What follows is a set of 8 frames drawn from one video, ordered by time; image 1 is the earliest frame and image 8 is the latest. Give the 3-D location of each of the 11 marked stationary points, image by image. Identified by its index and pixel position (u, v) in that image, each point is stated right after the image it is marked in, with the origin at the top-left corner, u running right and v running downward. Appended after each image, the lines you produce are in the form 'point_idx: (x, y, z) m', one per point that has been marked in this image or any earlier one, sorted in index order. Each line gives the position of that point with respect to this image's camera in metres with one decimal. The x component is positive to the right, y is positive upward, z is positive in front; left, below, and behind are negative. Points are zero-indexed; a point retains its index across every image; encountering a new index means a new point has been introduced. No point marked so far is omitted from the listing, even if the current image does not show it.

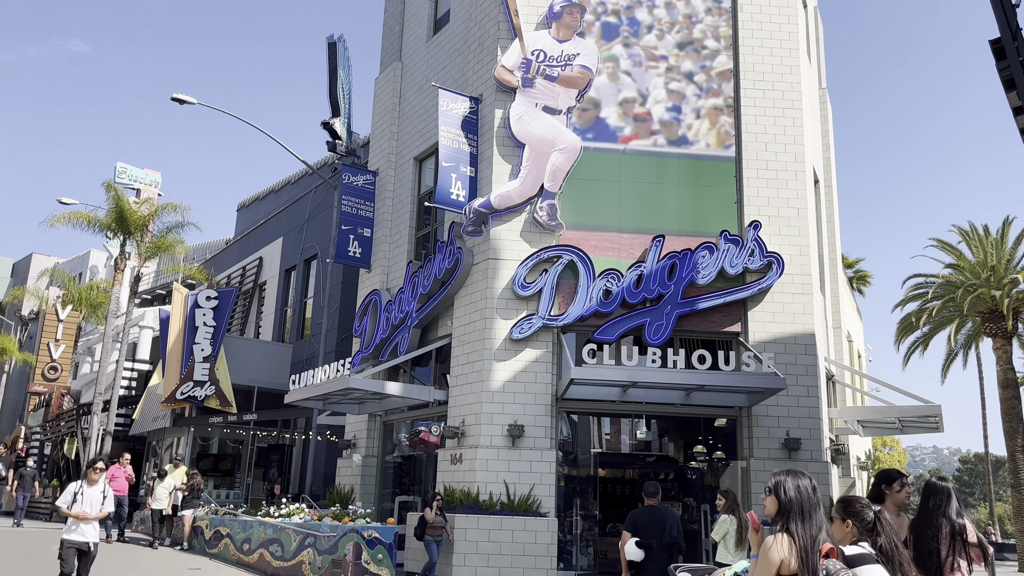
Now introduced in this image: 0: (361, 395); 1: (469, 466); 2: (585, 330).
0: (-3.5, -2.4, +18.9) m
1: (-0.9, -3.5, +16.4) m
2: (+1.5, -0.9, +17.3) m
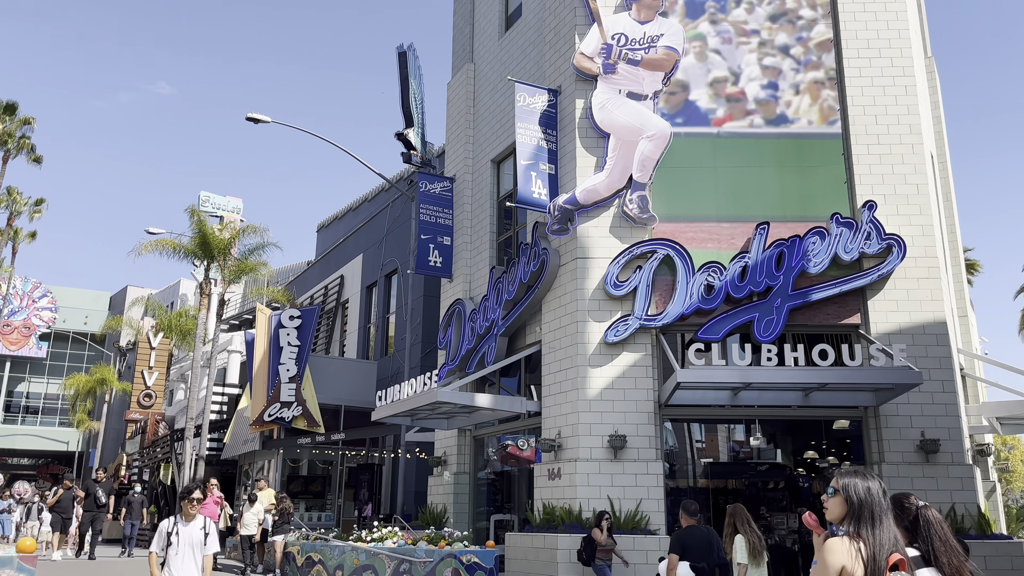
0: (-1.4, -2.6, +18.0) m
1: (+1.0, -3.6, +15.3) m
2: (+3.3, -0.8, +15.9) m
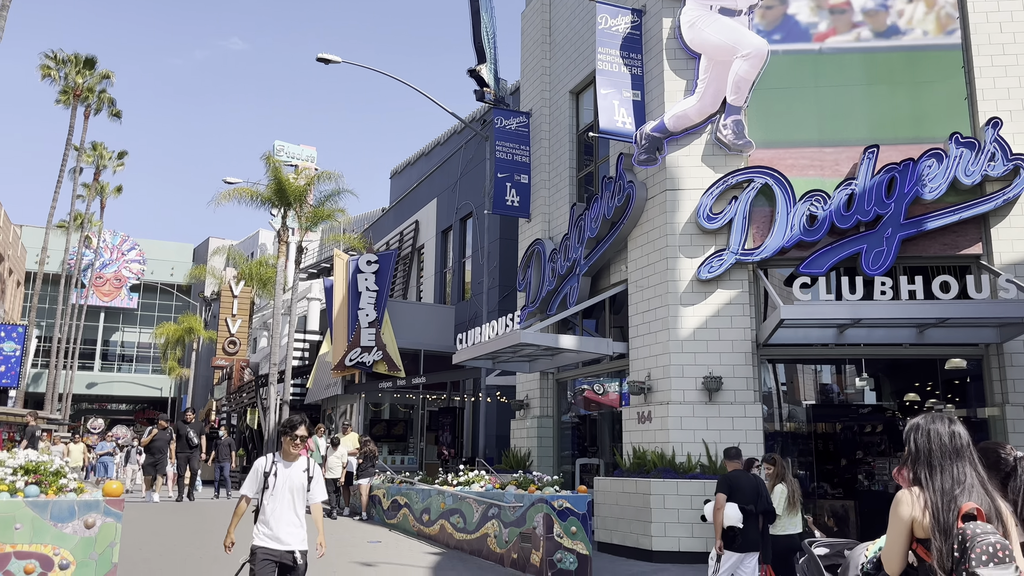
0: (+0.4, -1.3, +17.4) m
1: (+2.6, -2.4, +14.6) m
2: (+4.9, +0.4, +14.8) m
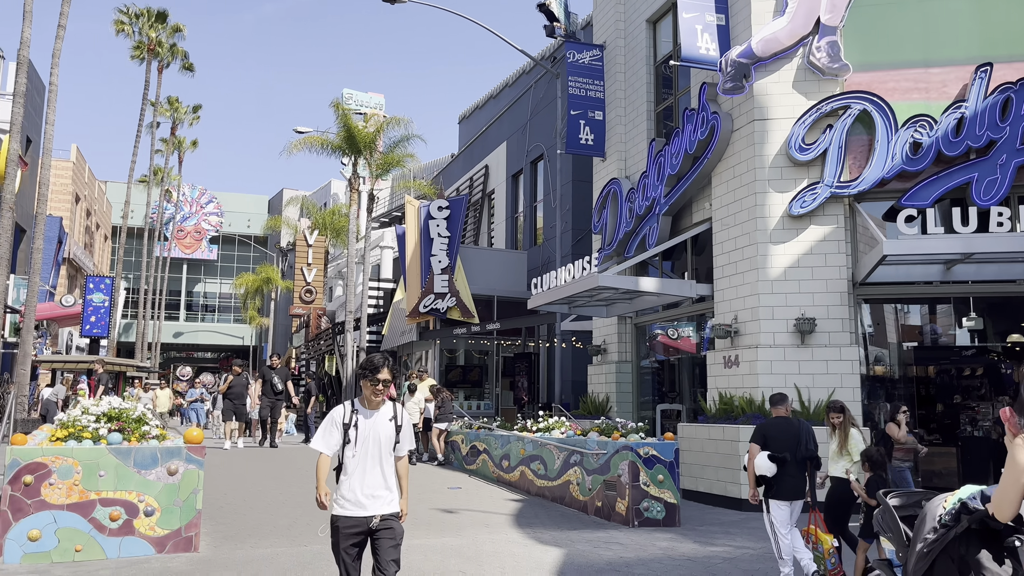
0: (+2.0, -0.1, +16.8) m
1: (+4.0, -1.4, +13.9) m
2: (+6.2, +1.5, +13.8) m
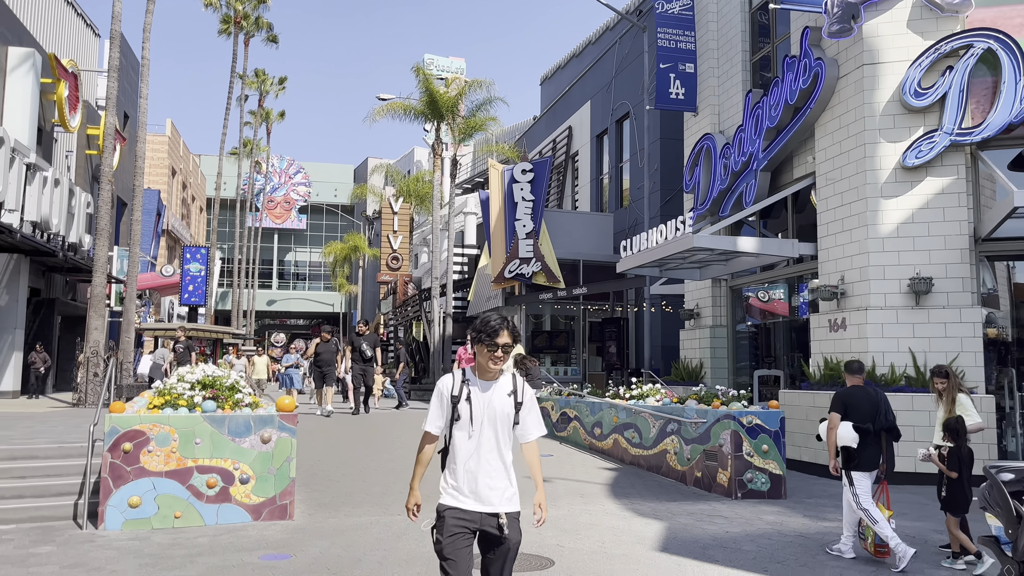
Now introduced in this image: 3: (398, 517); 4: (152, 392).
0: (+3.7, +0.6, +16.1) m
1: (+5.4, -0.7, +13.0) m
2: (+7.6, +2.2, +12.6) m
3: (-1.2, -2.3, +8.4) m
4: (-3.7, -1.1, +8.5) m
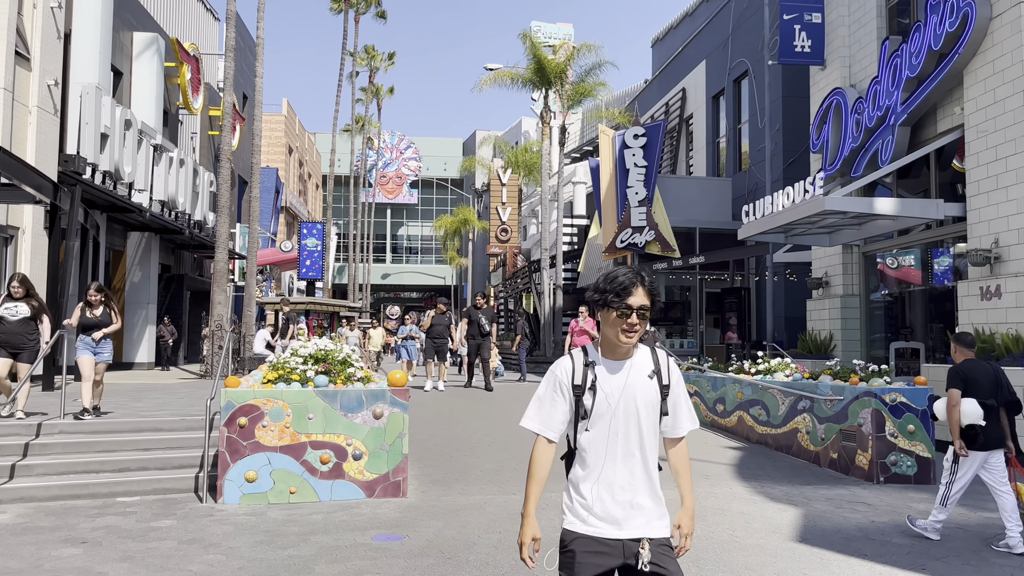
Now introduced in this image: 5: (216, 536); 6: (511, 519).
0: (+5.8, +1.2, +15.0) m
1: (+7.1, -0.2, +11.7) m
2: (+9.2, +2.7, +10.9) m
3: (0.0, -2.1, +8.1) m
4: (-2.5, -0.8, +8.5) m
5: (-2.3, -1.9, +6.4) m
6: (0.0, -2.0, +7.2) m
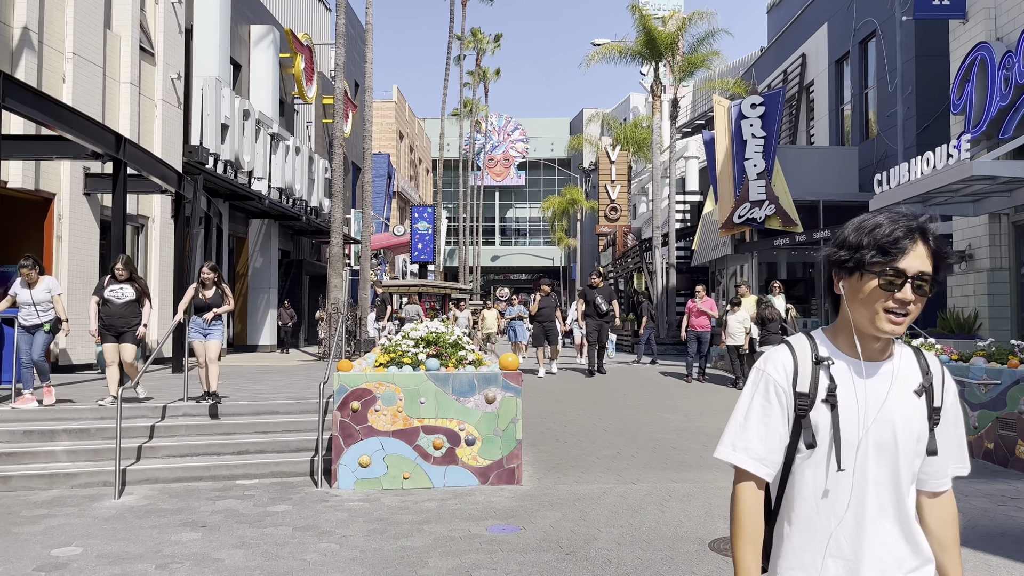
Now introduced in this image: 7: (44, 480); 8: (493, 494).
0: (+7.7, +1.7, +13.7) m
1: (+8.6, +0.2, +10.3) m
2: (+10.5, +3.1, +9.2) m
3: (+1.1, -1.8, +7.7) m
4: (-1.4, -0.6, +8.4) m
5: (-1.4, -1.8, +6.2) m
6: (+1.0, -1.8, +6.8) m
7: (-4.1, -1.7, +7.2) m
8: (-0.2, -1.8, +7.3) m
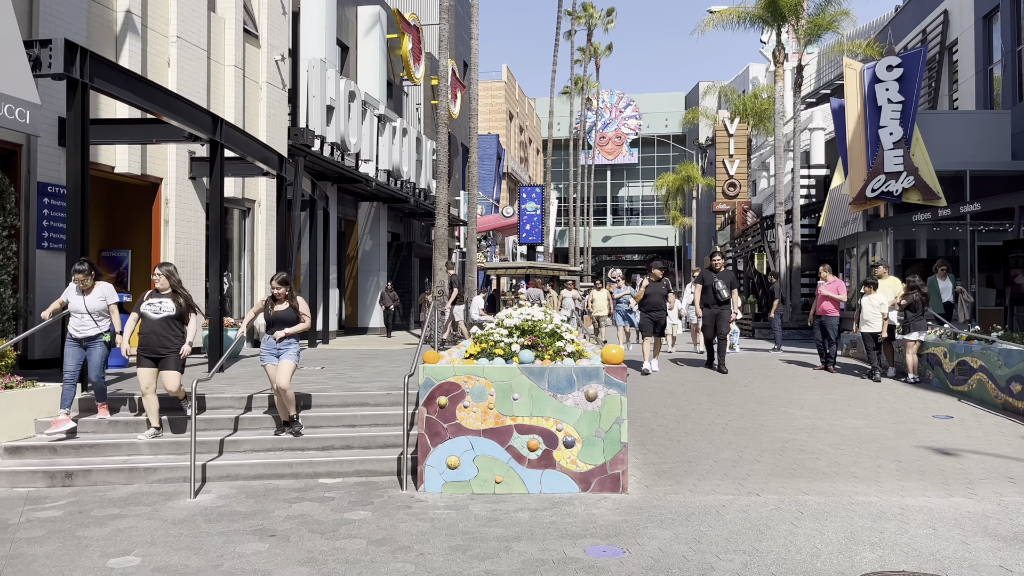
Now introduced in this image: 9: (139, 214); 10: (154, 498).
0: (+9.3, +2.0, +11.6) m
1: (+9.8, +0.4, +8.2) m
2: (+11.5, +3.3, +6.7) m
3: (+2.0, -1.7, +6.7) m
4: (-0.4, -0.5, +7.7) m
5: (-0.7, -1.7, +5.6) m
6: (+1.7, -1.7, +5.8) m
7: (-3.3, -1.6, +6.9) m
8: (+0.7, -1.7, +6.5) m
9: (-6.4, +1.3, +14.2) m
10: (-2.8, -1.6, +6.5) m
